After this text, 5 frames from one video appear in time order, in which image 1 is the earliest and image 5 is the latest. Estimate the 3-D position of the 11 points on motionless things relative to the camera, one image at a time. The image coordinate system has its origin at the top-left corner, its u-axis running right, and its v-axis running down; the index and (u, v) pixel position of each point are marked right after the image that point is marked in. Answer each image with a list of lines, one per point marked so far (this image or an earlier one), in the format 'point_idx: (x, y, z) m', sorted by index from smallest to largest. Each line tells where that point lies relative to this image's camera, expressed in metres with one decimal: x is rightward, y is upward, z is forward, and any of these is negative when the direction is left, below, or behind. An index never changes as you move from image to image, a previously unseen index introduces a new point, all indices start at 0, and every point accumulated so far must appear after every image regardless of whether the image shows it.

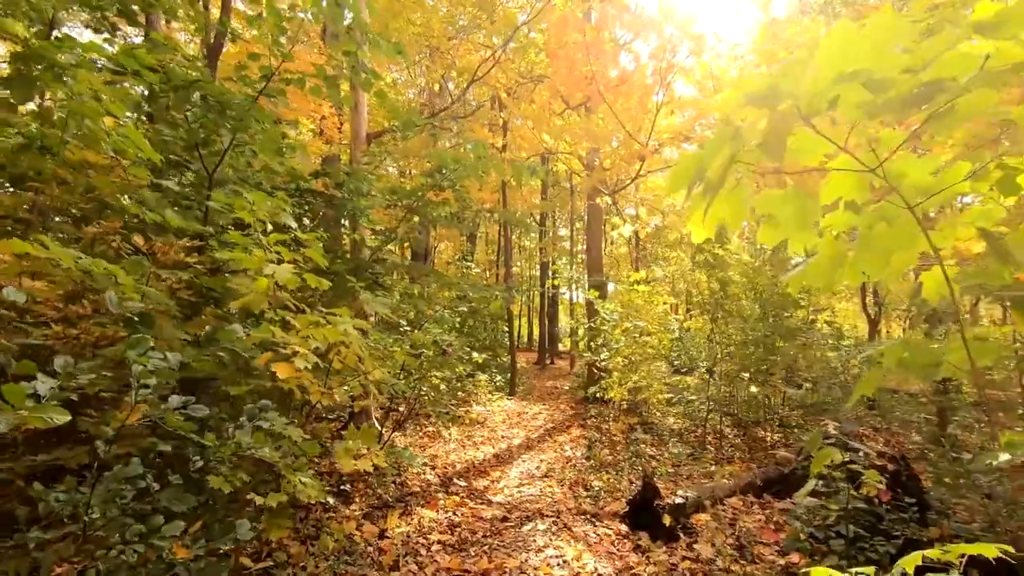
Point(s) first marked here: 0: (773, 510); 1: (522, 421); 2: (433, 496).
0: (+2.1, -1.8, +4.2) m
1: (+0.1, -2.0, +8.0) m
2: (-0.6, -1.7, +4.2) m
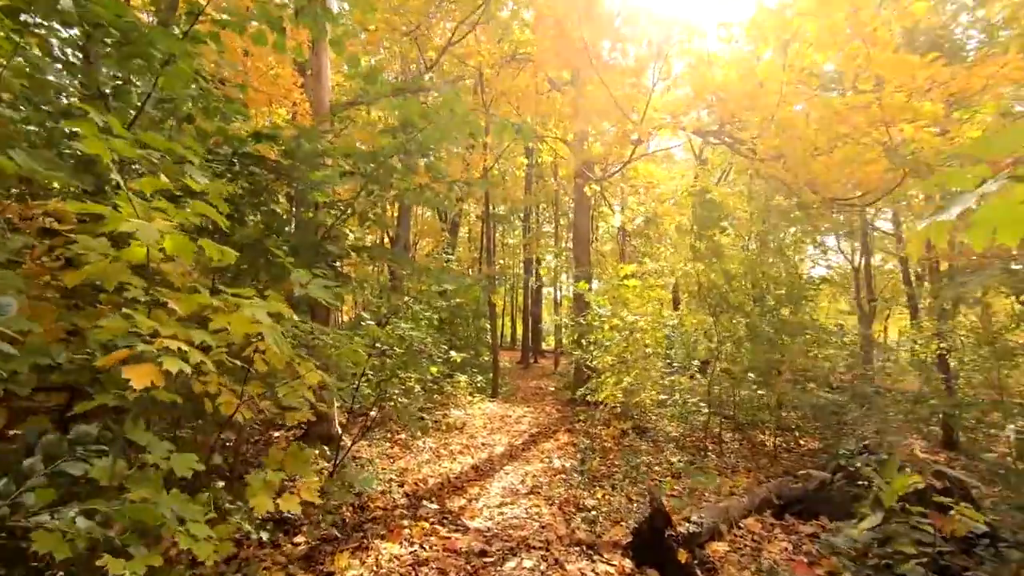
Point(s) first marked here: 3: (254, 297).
0: (+2.0, -1.7, +3.6) m
1: (-0.1, -1.9, +7.4) m
2: (-0.8, -1.6, +3.6) m
3: (-0.9, 0.0, +1.9) m
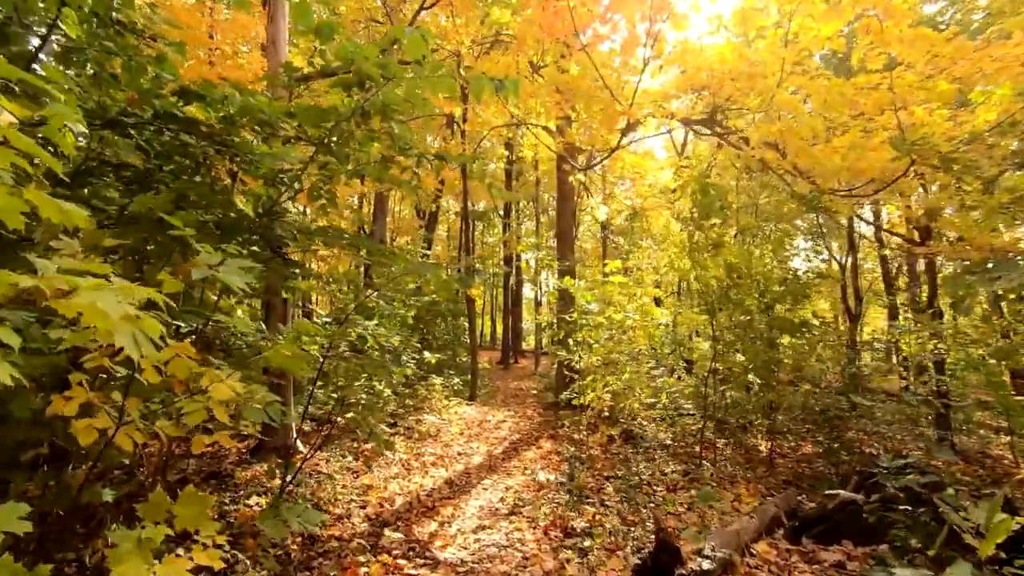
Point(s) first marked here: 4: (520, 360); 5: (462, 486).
0: (+1.8, -1.6, +3.2) m
1: (-0.4, -1.9, +6.9) m
2: (-0.9, -1.5, +3.0) m
3: (-1.0, 0.0, +1.3) m
4: (+0.3, -2.6, +19.2) m
5: (-0.4, -1.7, +4.5) m
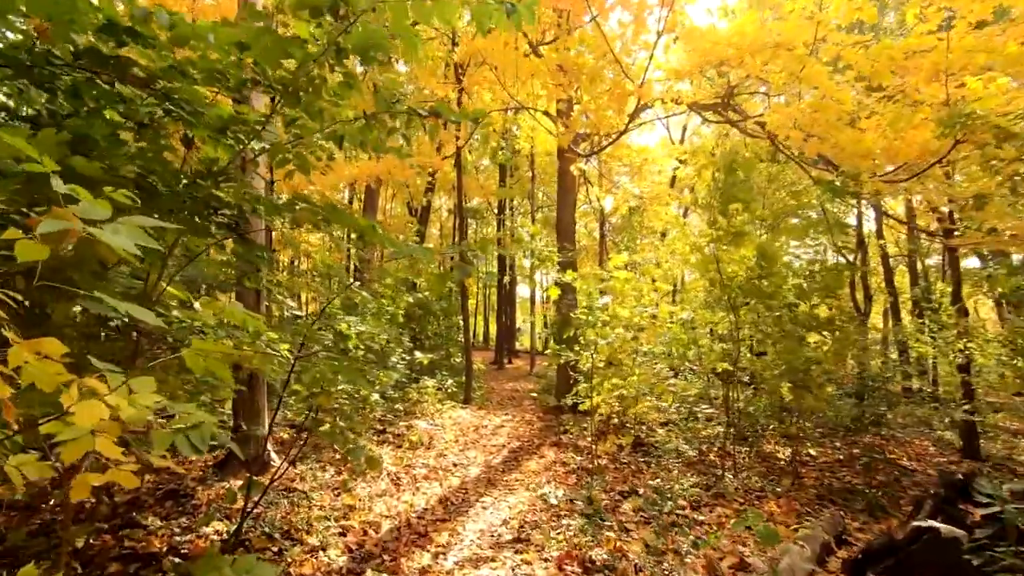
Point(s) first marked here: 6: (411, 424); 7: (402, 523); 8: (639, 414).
0: (+1.9, -1.6, +2.7) m
1: (-0.4, -1.8, +6.3) m
2: (-0.9, -1.5, +2.5) m
3: (-0.9, +0.1, +0.8) m
4: (+0.1, -2.5, +18.7) m
5: (-0.4, -1.6, +4.0) m
6: (-1.2, -1.6, +6.1) m
7: (-0.7, -1.5, +3.5) m
8: (+1.5, -1.5, +6.4) m
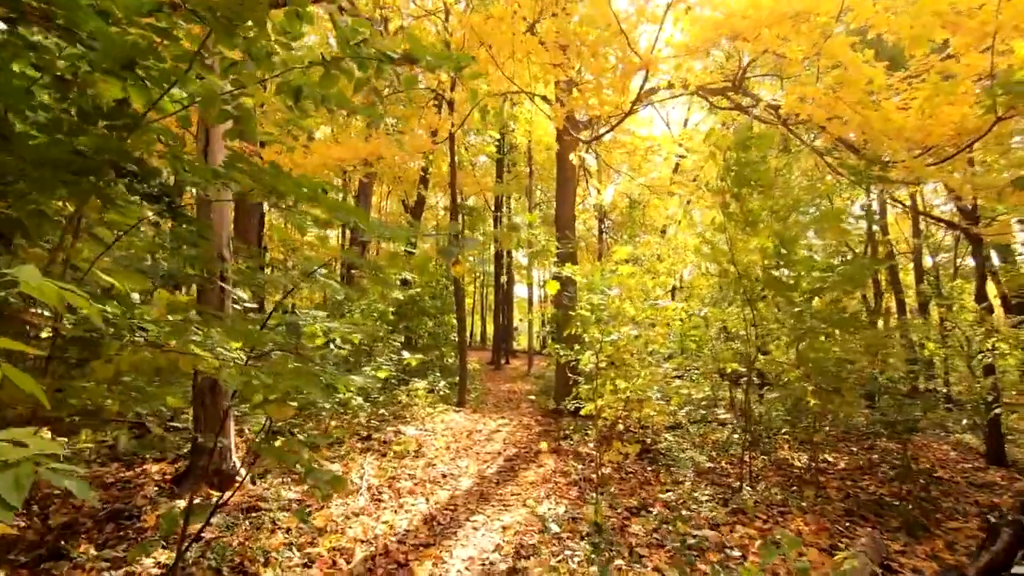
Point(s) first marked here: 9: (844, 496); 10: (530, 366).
0: (+1.9, -1.5, +2.2) m
1: (-0.4, -1.7, +5.9) m
2: (-0.9, -1.4, +2.0) m
3: (-0.9, +0.1, +0.3) m
4: (0.0, -2.5, +18.2) m
5: (-0.4, -1.6, +3.5) m
6: (-1.2, -1.5, +5.6) m
7: (-0.8, -1.5, +3.1) m
8: (+1.5, -1.4, +6.0) m
9: (+2.9, -1.8, +4.6) m
10: (+0.5, -2.2, +14.9) m
